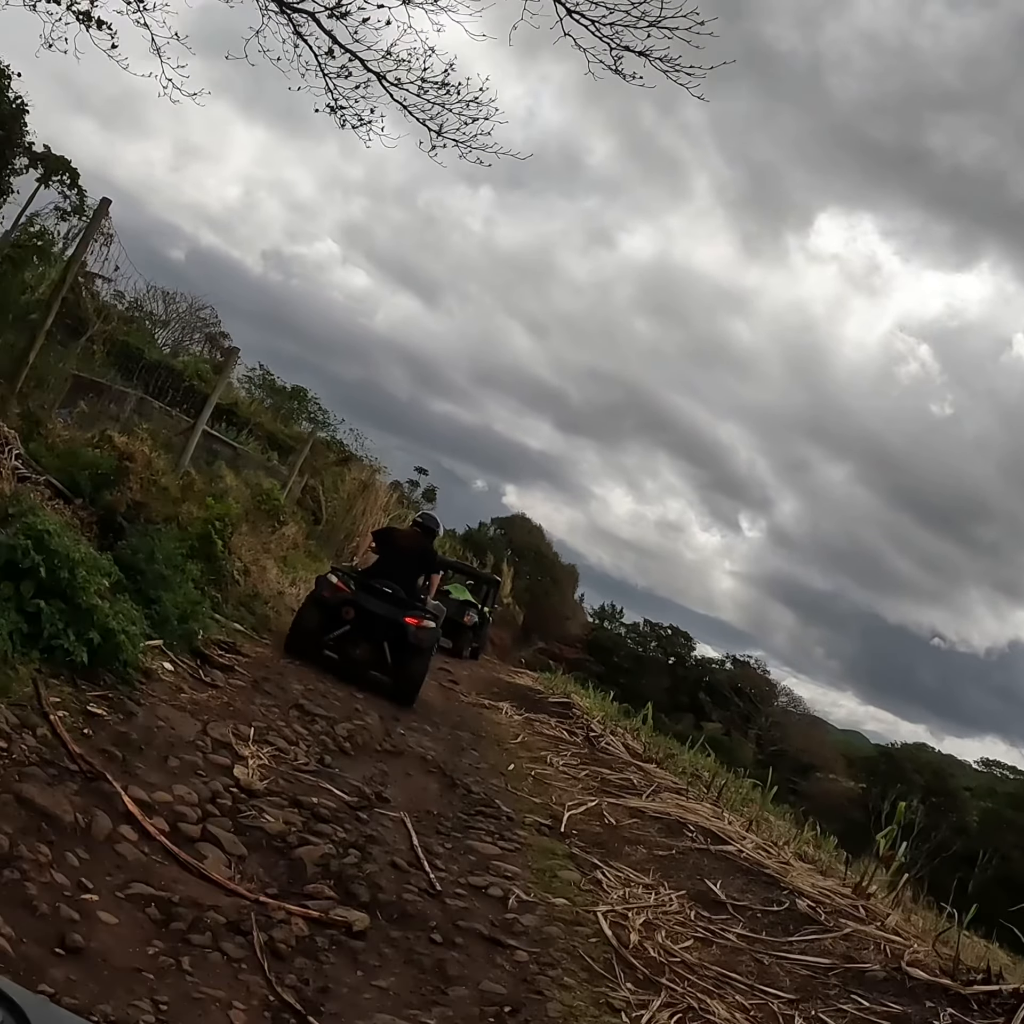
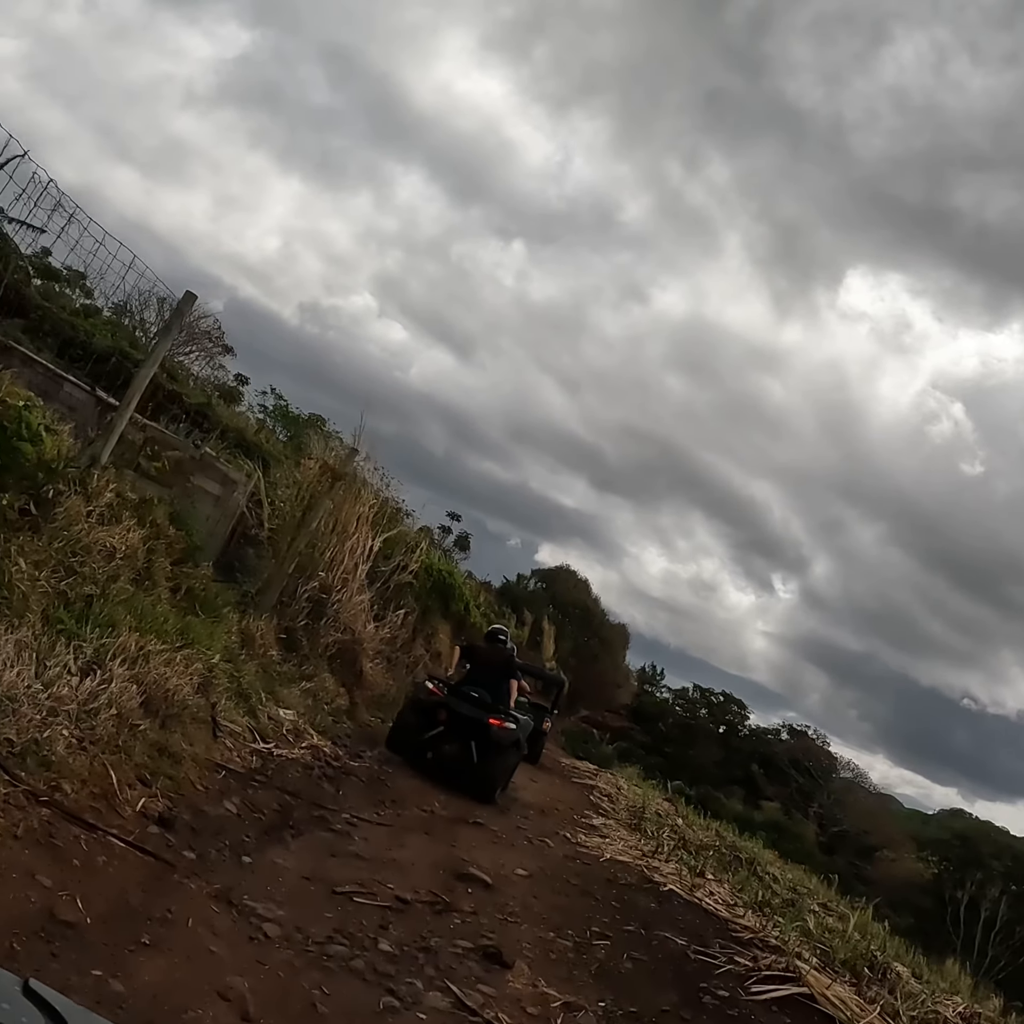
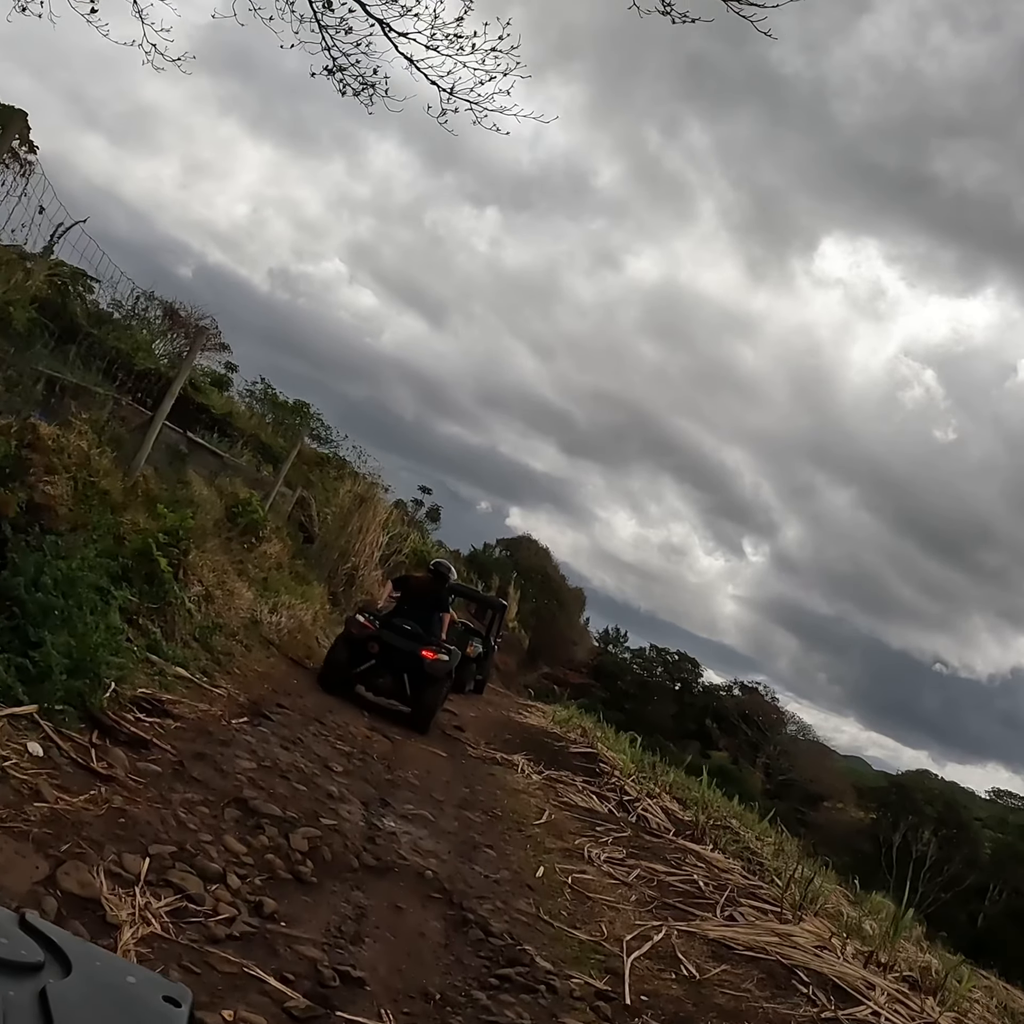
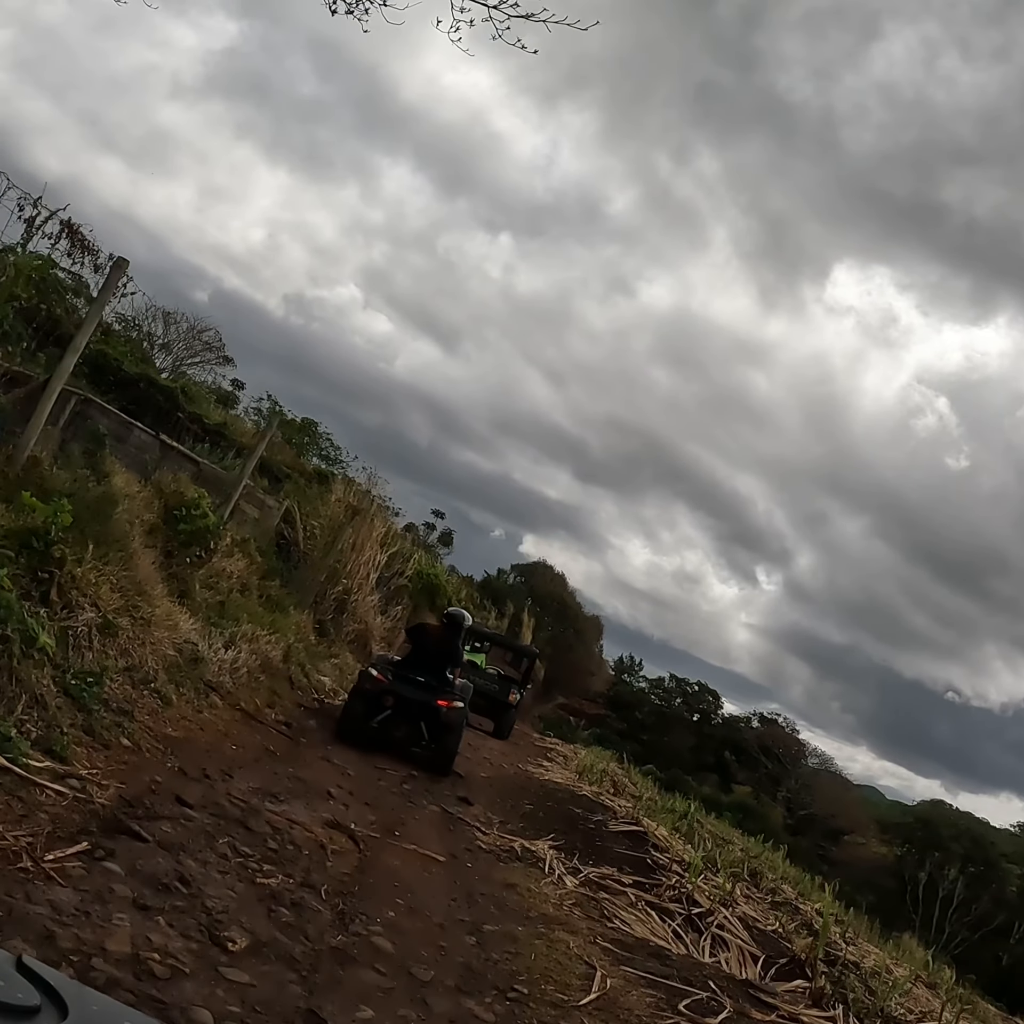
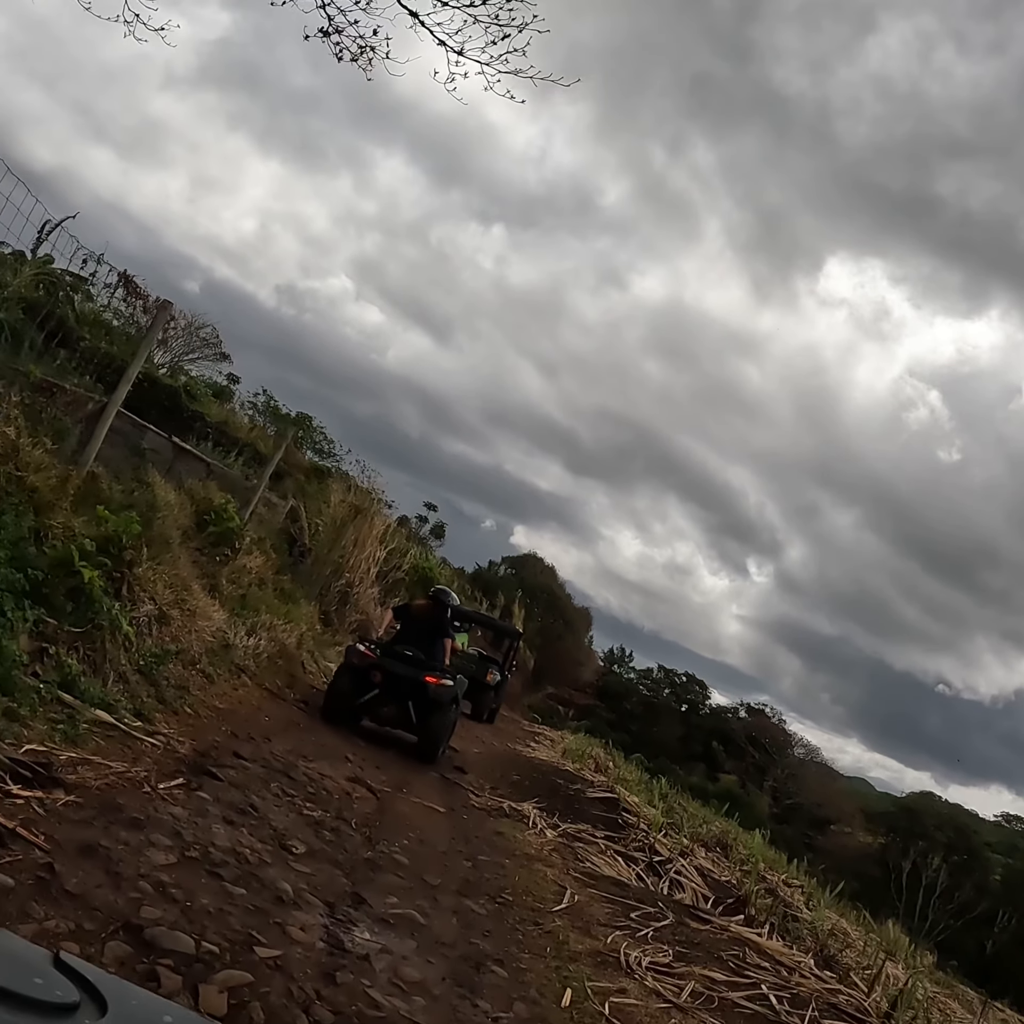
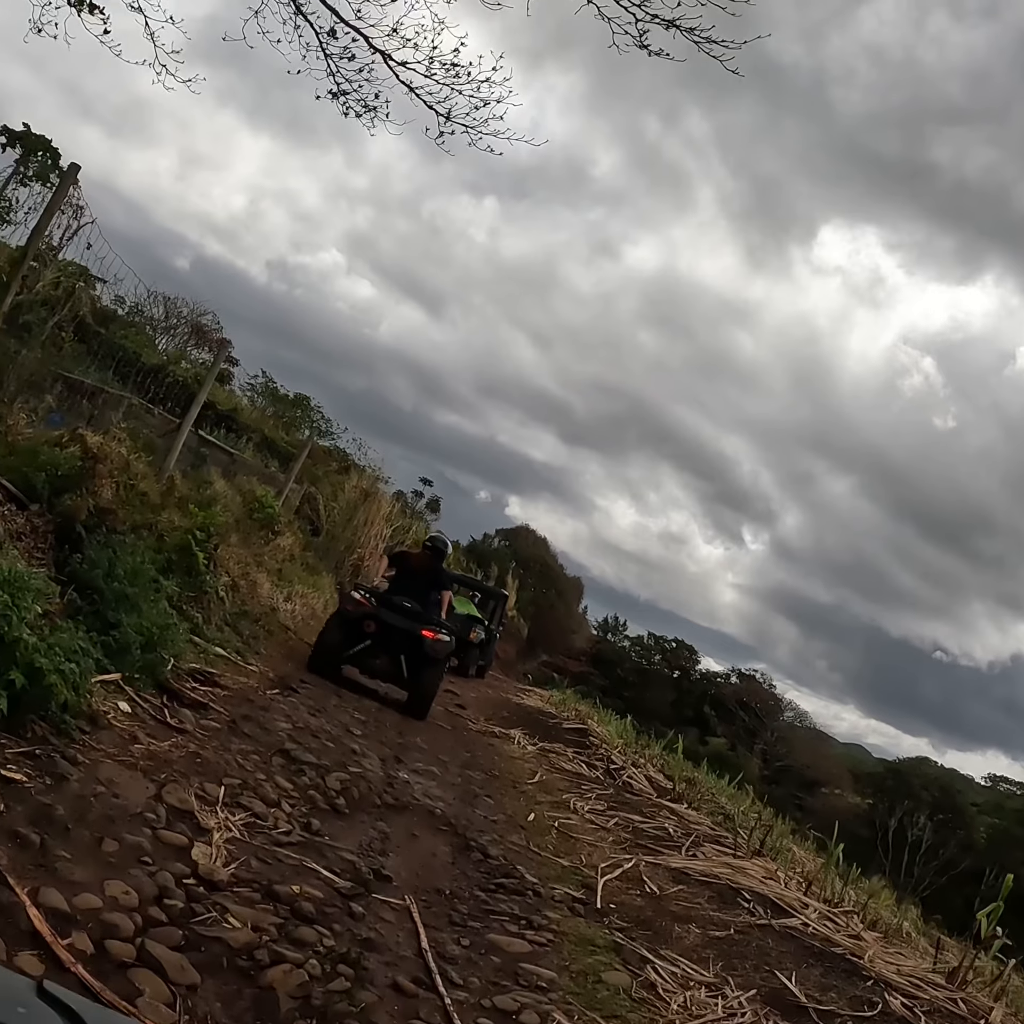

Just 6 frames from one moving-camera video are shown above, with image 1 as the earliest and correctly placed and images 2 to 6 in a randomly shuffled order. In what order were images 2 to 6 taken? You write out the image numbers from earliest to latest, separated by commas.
6, 3, 5, 4, 2
